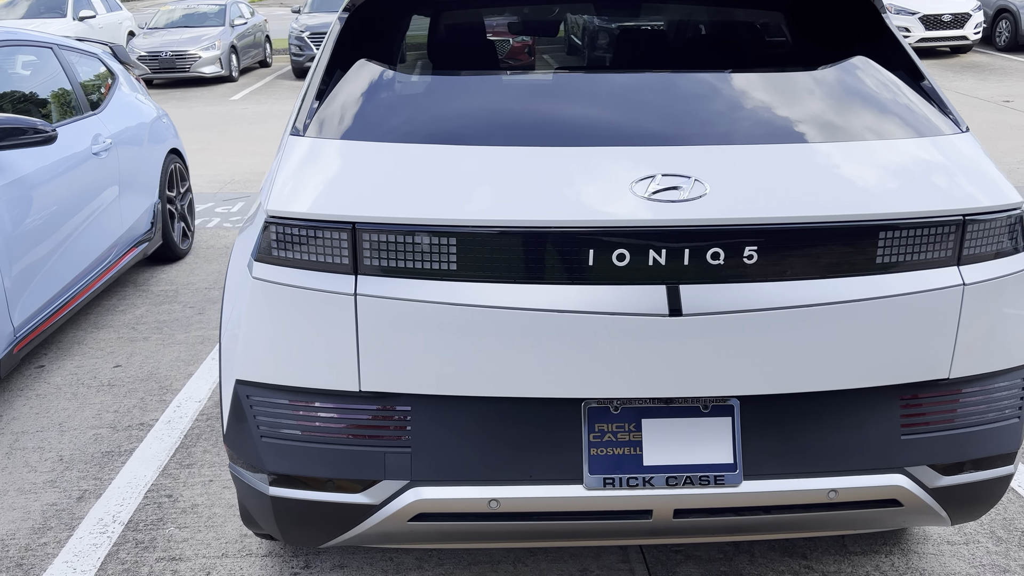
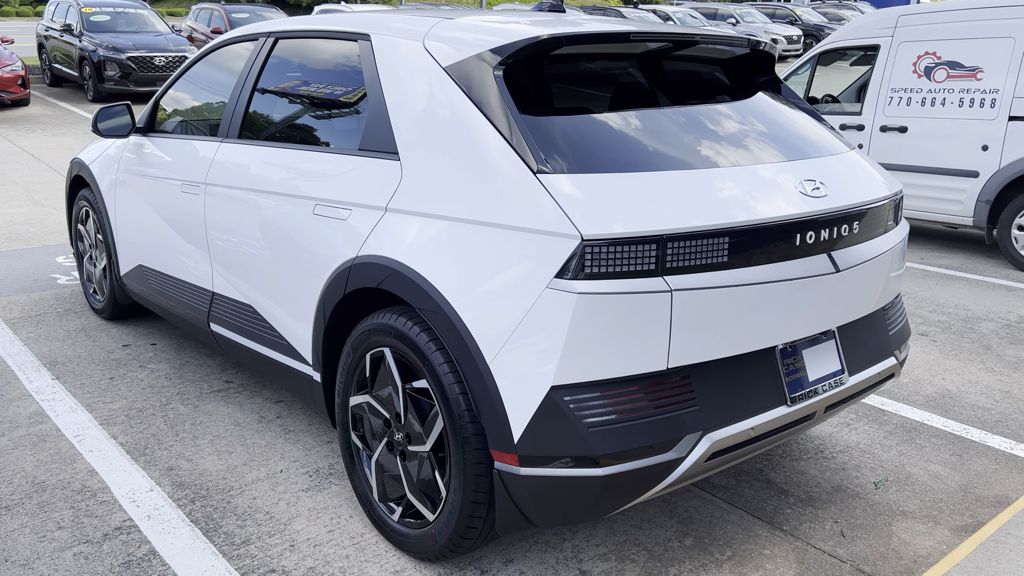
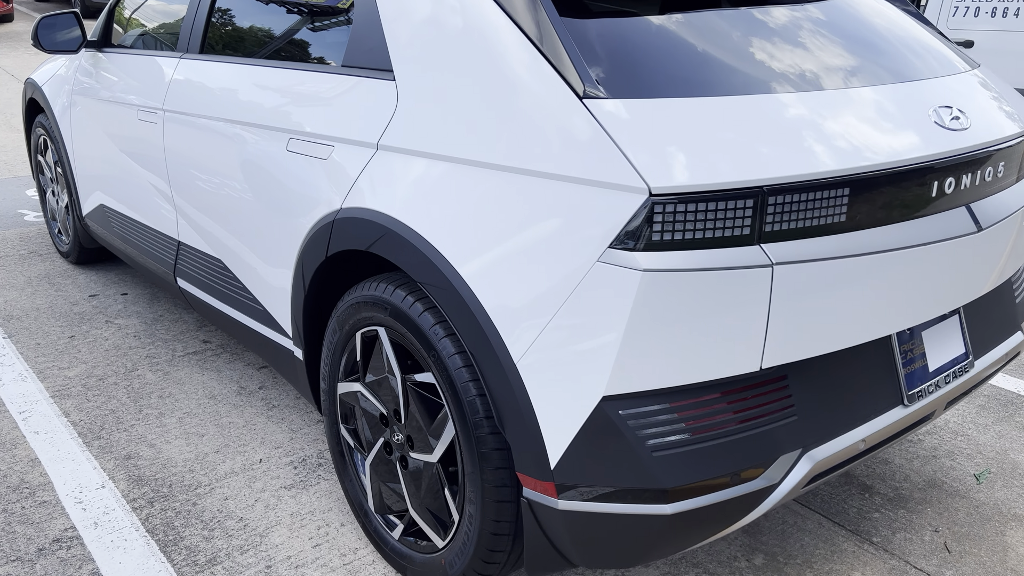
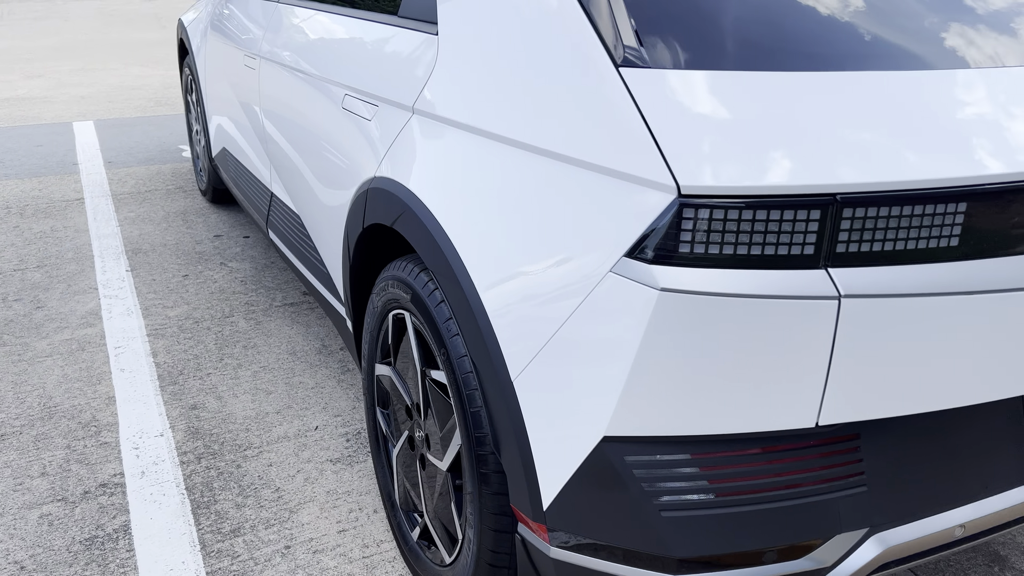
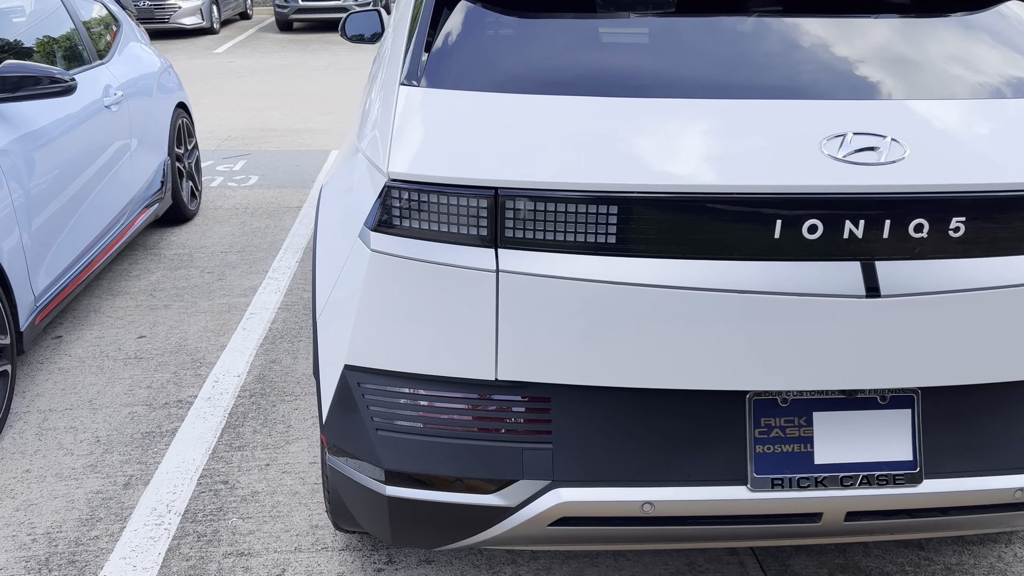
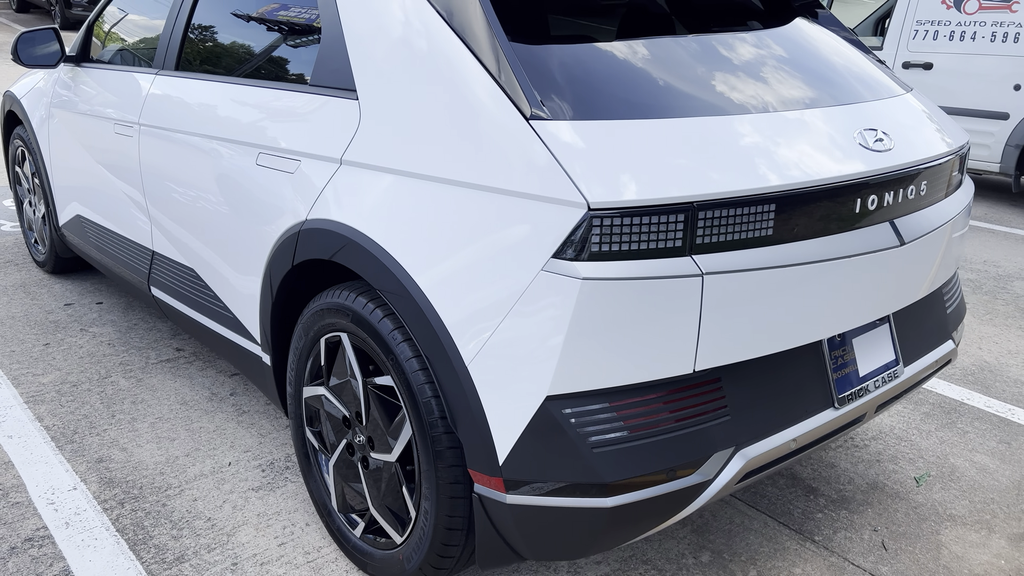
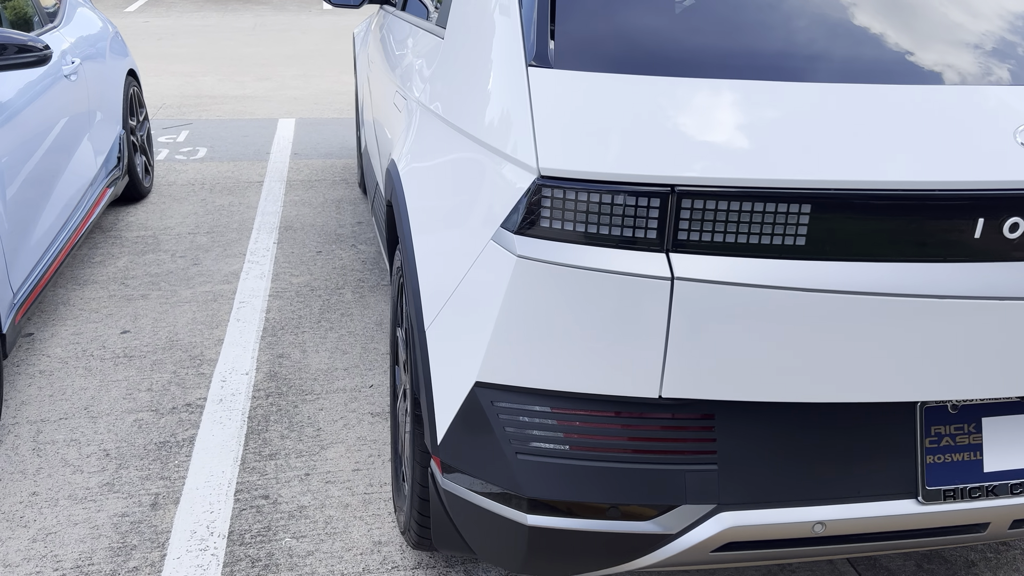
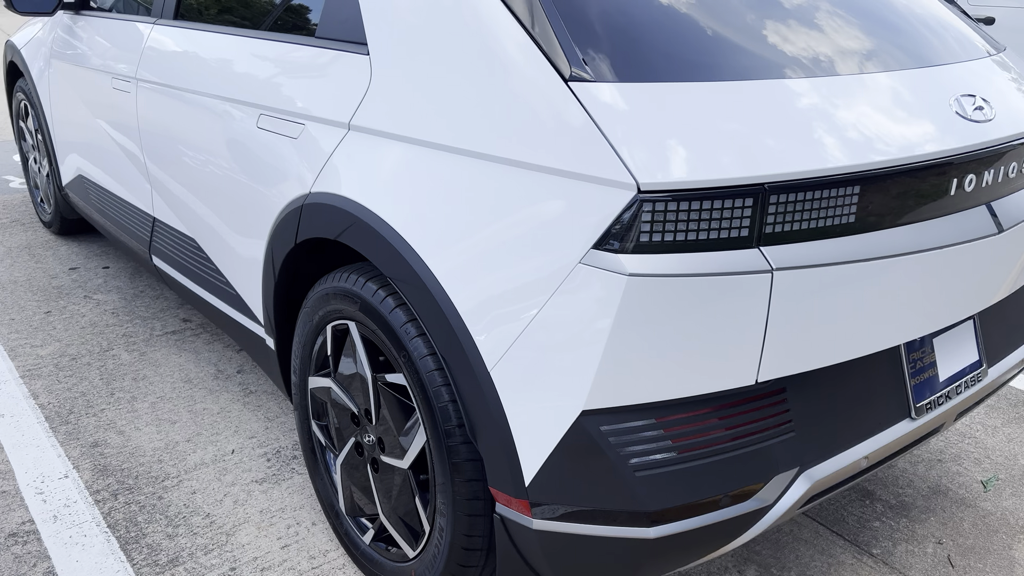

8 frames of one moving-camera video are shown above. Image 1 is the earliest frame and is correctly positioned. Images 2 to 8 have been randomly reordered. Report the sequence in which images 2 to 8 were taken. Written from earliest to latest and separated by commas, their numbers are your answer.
5, 7, 4, 8, 6, 2, 3
